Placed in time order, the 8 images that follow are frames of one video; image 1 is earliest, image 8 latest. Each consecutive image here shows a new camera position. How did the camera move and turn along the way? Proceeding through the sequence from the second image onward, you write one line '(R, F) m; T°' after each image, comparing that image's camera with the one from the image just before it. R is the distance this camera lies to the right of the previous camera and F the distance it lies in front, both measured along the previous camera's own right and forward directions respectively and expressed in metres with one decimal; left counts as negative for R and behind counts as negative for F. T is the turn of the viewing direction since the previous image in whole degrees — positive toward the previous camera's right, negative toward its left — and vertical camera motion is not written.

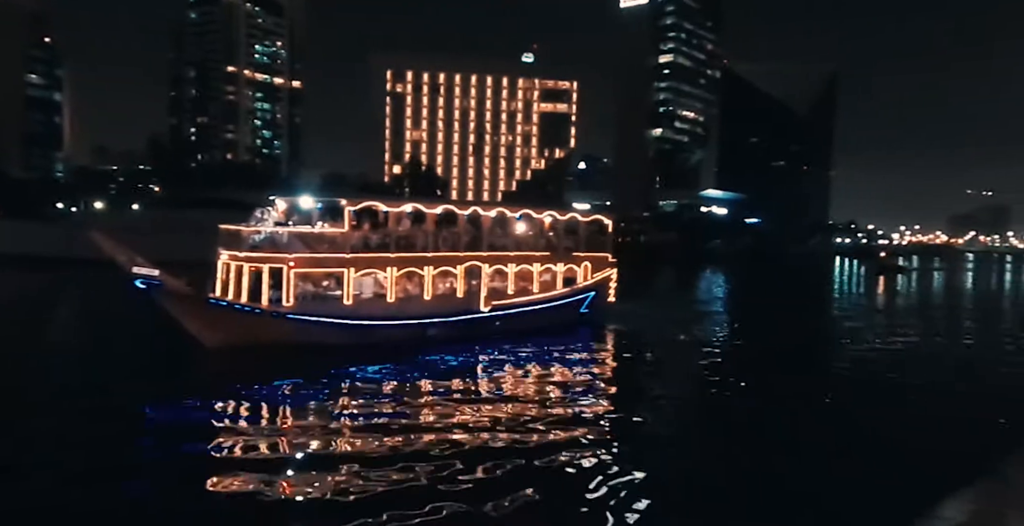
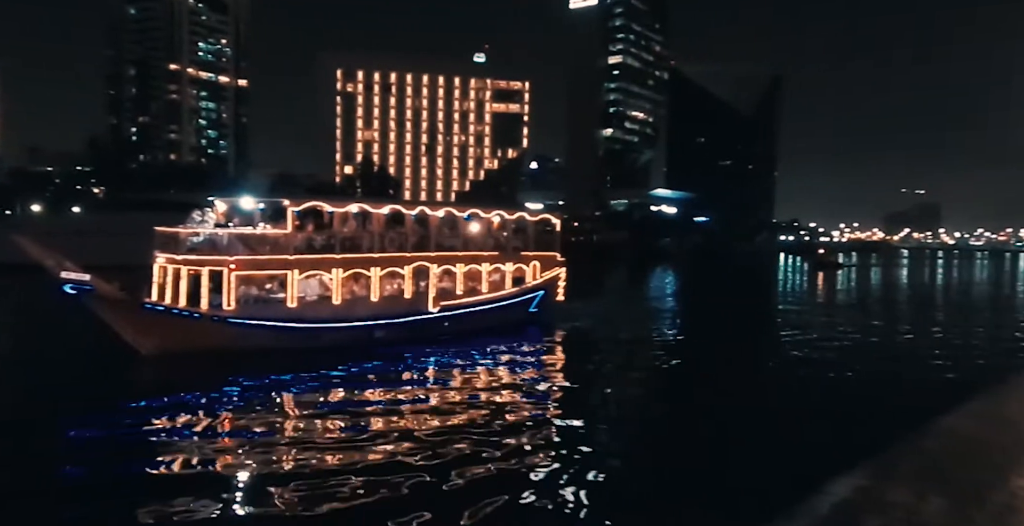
(-1.5, -0.4) m; +5°
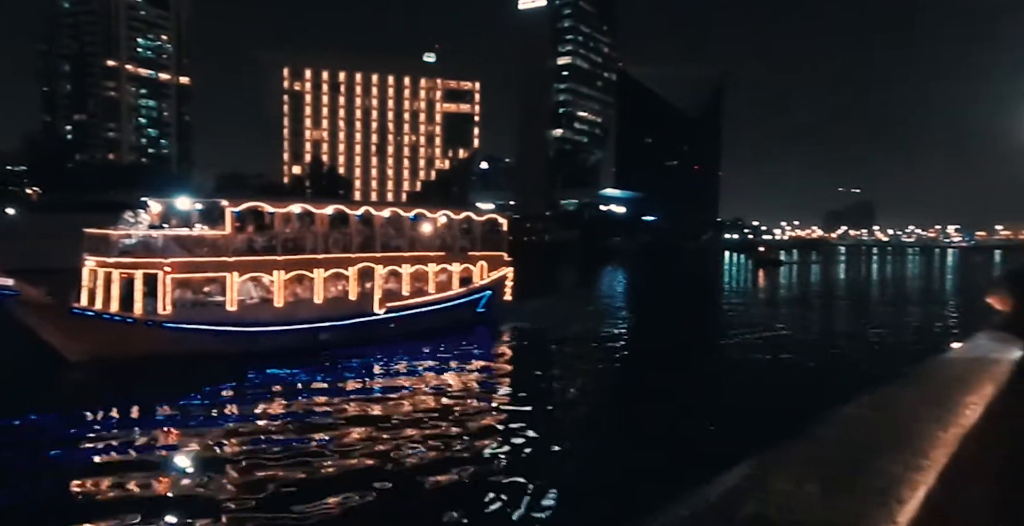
(+0.3, -0.1) m; +4°
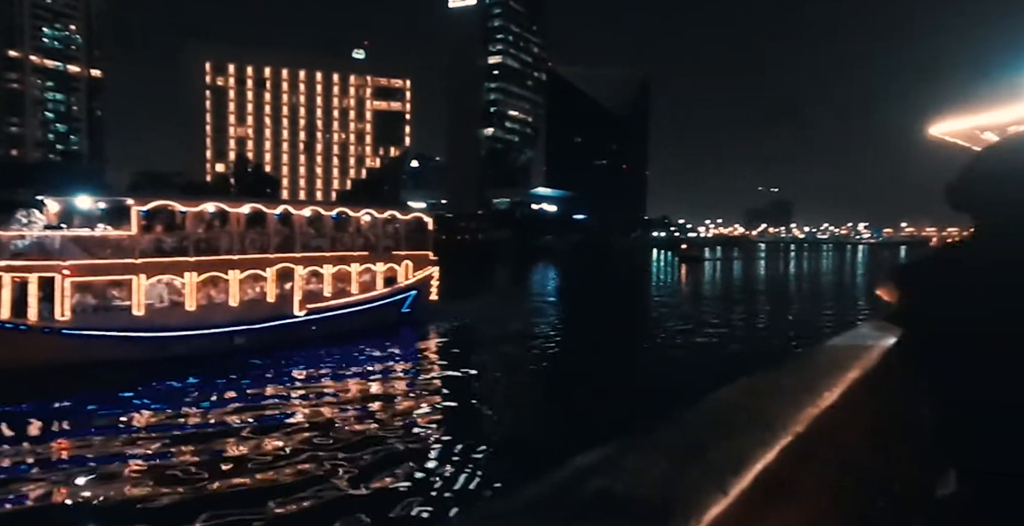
(+0.5, 0.0) m; +5°
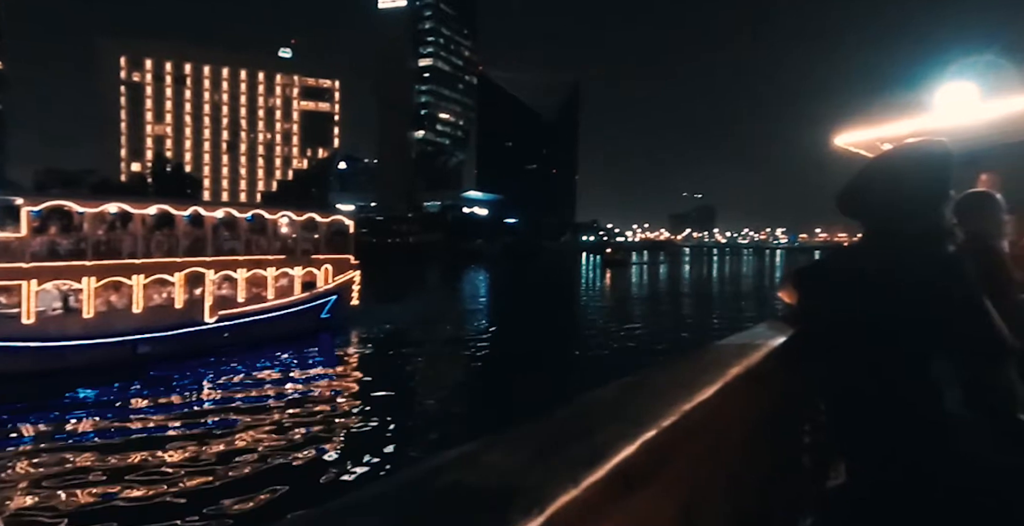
(+0.5, +0.1) m; +5°
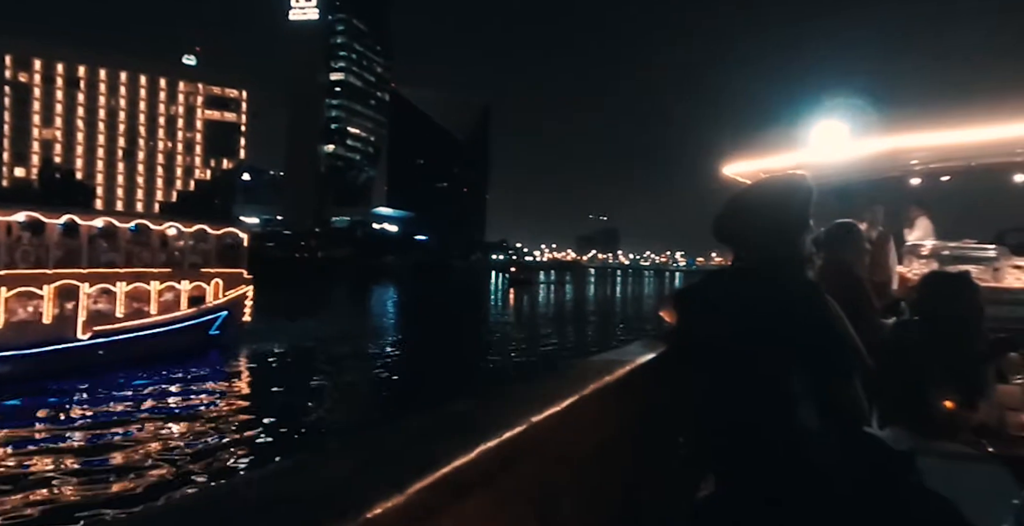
(+0.8, -0.3) m; +7°
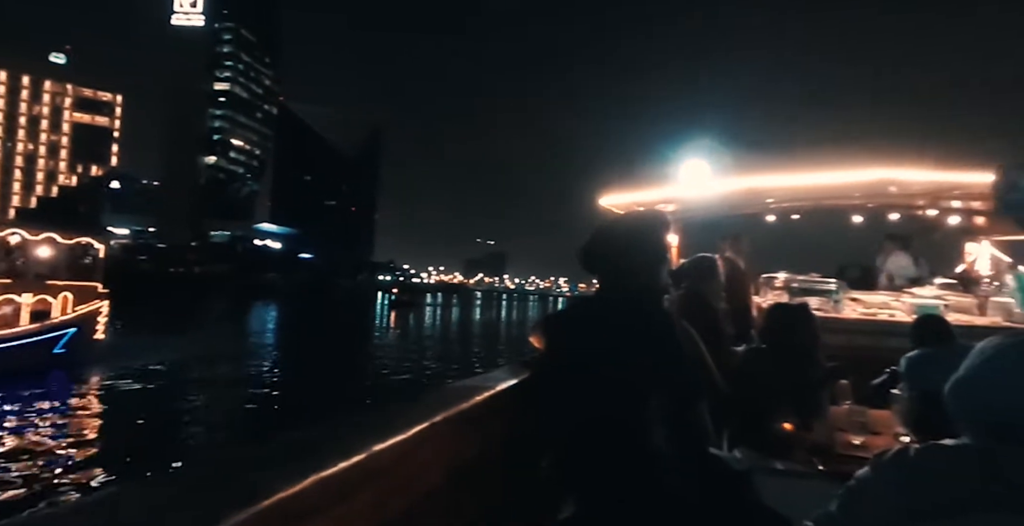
(+0.8, -0.4) m; +8°
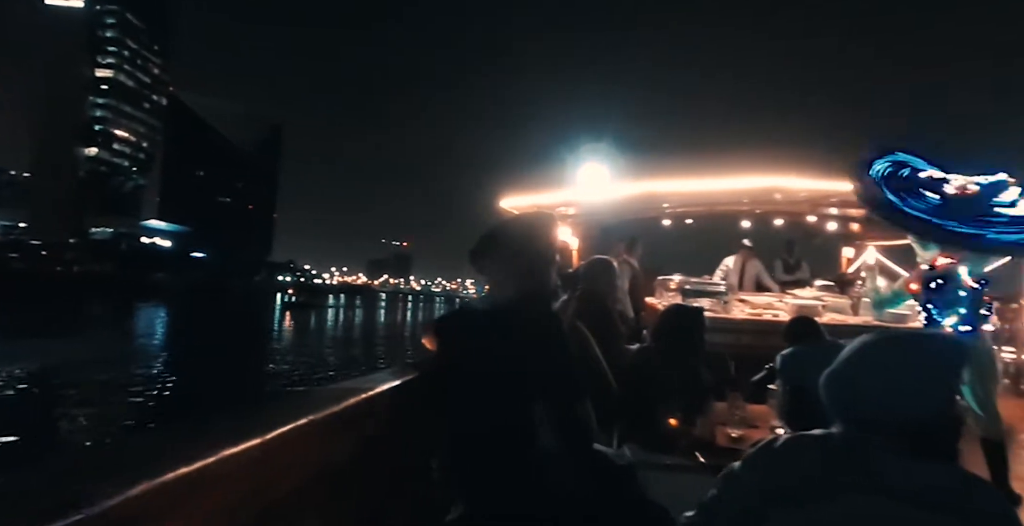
(+0.6, +0.2) m; +7°
